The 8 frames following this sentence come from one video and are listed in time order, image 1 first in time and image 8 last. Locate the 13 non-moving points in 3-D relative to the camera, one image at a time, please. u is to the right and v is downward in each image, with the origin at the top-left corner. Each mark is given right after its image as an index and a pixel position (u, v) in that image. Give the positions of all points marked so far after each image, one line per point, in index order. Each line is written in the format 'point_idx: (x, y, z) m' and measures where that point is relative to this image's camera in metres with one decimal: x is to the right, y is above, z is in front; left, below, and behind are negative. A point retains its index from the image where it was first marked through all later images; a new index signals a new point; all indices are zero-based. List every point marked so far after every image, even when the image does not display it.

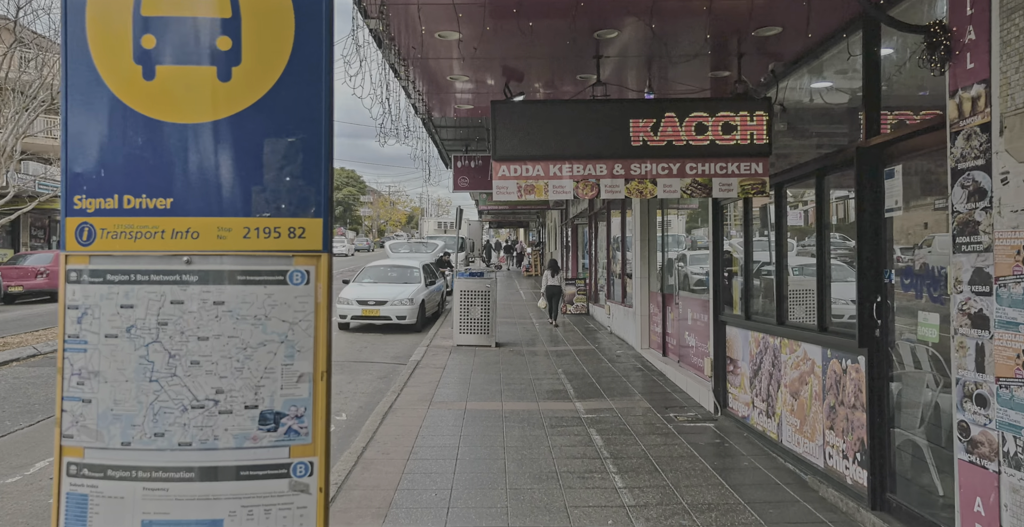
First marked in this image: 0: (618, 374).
0: (+1.5, -1.6, +8.5) m
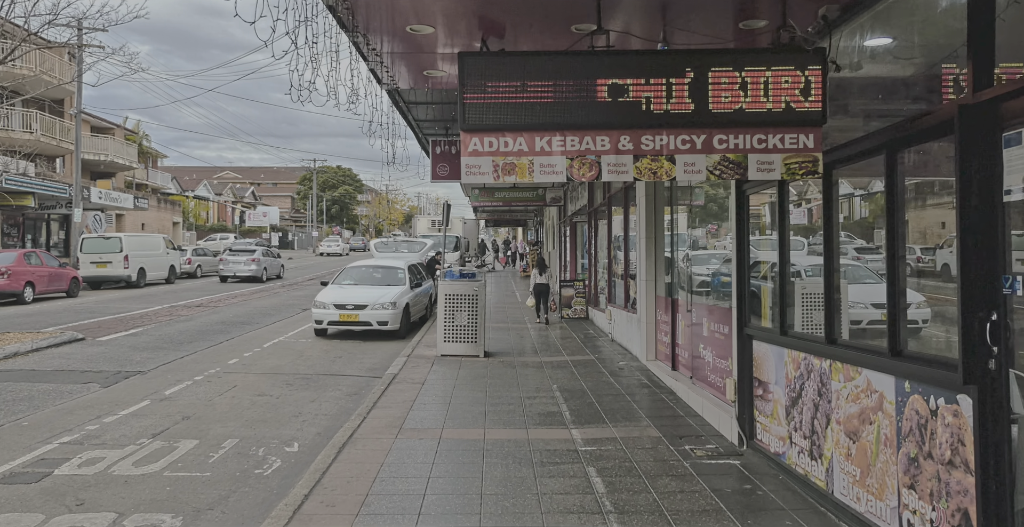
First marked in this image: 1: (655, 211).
0: (+1.3, -1.6, +7.4) m
1: (+2.1, +0.8, +8.8) m
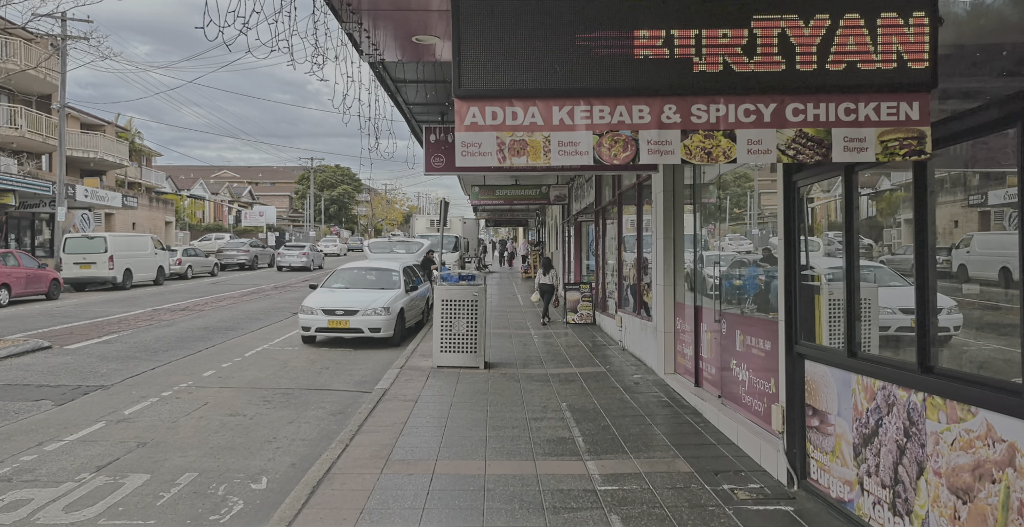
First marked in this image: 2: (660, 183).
0: (+1.4, -1.6, +6.6) m
1: (+2.1, +0.7, +8.0) m
2: (+2.0, +1.1, +8.1) m
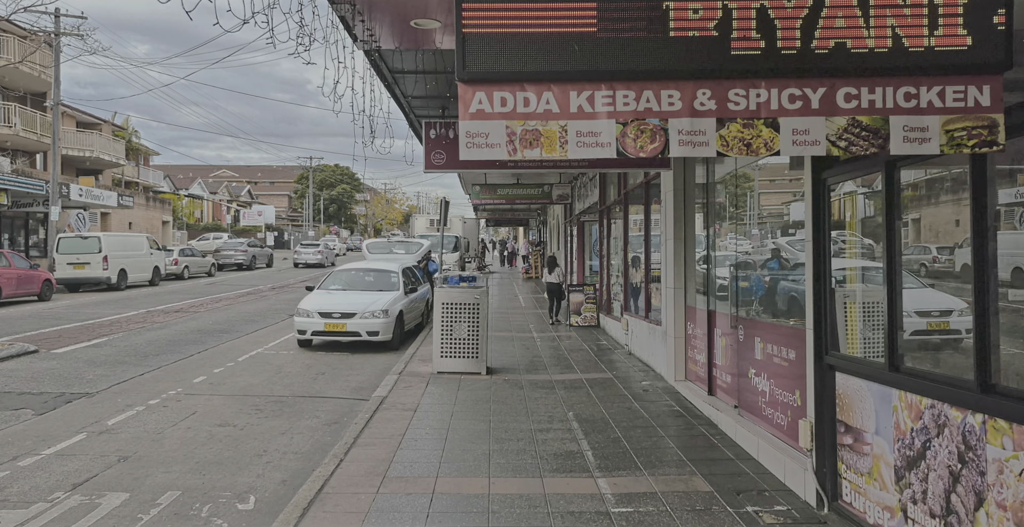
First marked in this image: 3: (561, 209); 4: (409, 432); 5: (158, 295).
0: (+1.4, -1.6, +6.2) m
1: (+2.2, +0.7, +7.7) m
2: (+2.0, +1.1, +7.8) m
3: (+1.6, +1.8, +19.5) m
4: (-1.0, -1.7, +6.0) m
5: (-11.6, -1.0, +19.8) m
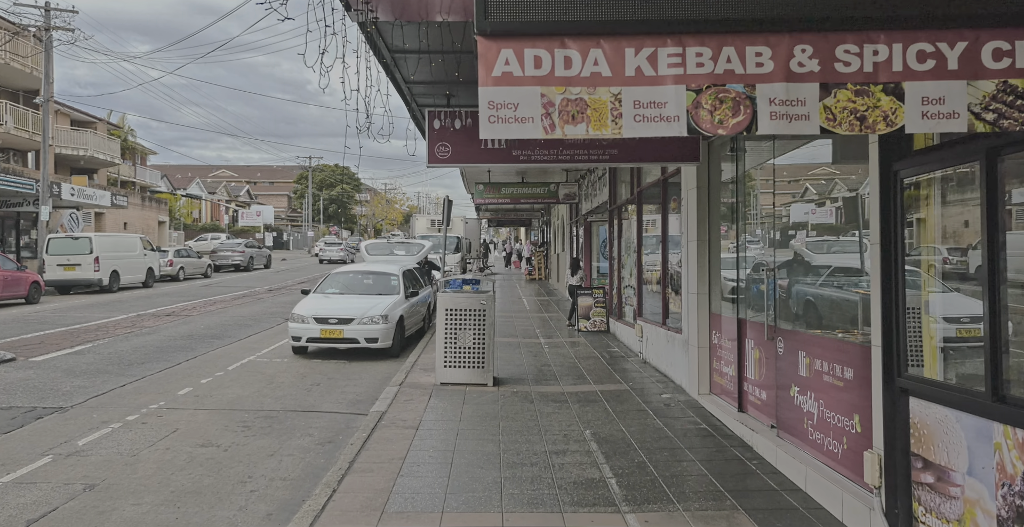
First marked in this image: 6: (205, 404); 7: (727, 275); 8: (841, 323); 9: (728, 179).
0: (+1.5, -1.7, +5.6) m
1: (+2.3, +0.7, +7.1) m
2: (+2.1, +1.0, +7.2) m
3: (+1.7, +1.7, +18.9) m
4: (-0.9, -1.7, +5.4) m
5: (-11.5, -1.1, +19.2) m
6: (-3.7, -1.7, +7.3) m
7: (+2.4, -0.1, +6.7) m
8: (+2.3, -0.4, +4.3) m
9: (+2.4, +0.9, +6.7) m
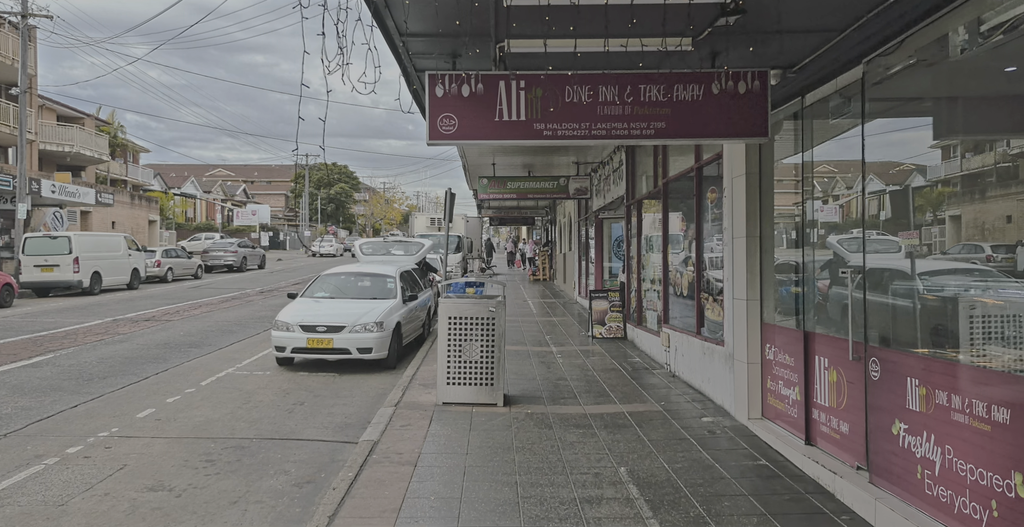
0: (+1.7, -1.7, +4.5) m
1: (+2.5, +0.7, +6.0) m
2: (+2.3, +1.0, +6.1) m
3: (+1.9, +1.7, +17.8) m
4: (-0.7, -1.7, +4.3) m
5: (-11.3, -1.1, +18.1) m
6: (-3.5, -1.7, +6.2) m
7: (+2.5, -0.1, +5.6) m
8: (+2.5, -0.4, +3.2) m
9: (+2.5, +0.9, +5.6) m
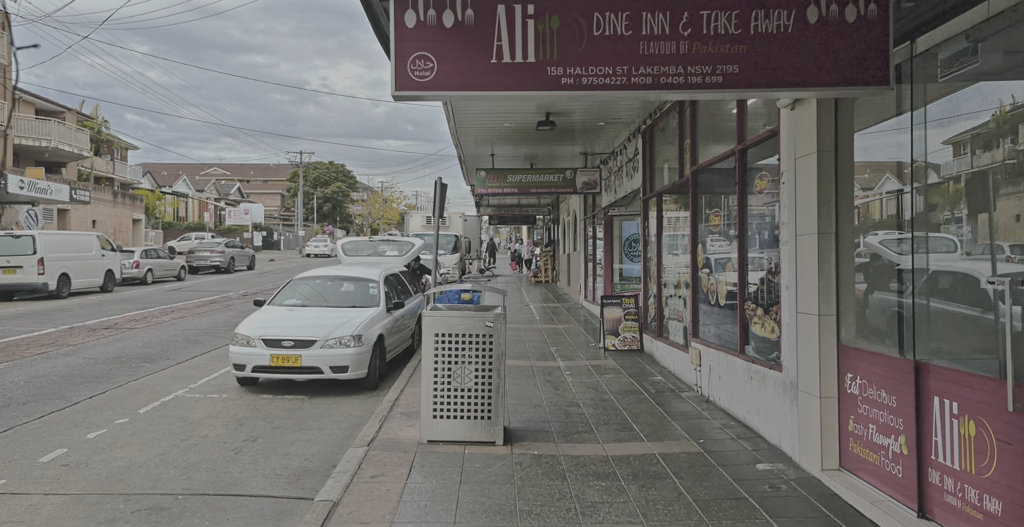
0: (+1.7, -1.7, +3.2) m
1: (+2.5, +0.6, +4.6) m
2: (+2.3, +1.0, +4.7) m
3: (+1.9, +1.7, +16.4) m
4: (-0.7, -1.8, +2.9) m
5: (-11.3, -1.1, +16.7) m
6: (-3.5, -1.7, +4.8) m
7: (+2.5, -0.2, +4.2) m
8: (+2.5, -0.5, +1.8) m
9: (+2.6, +0.9, +4.2) m
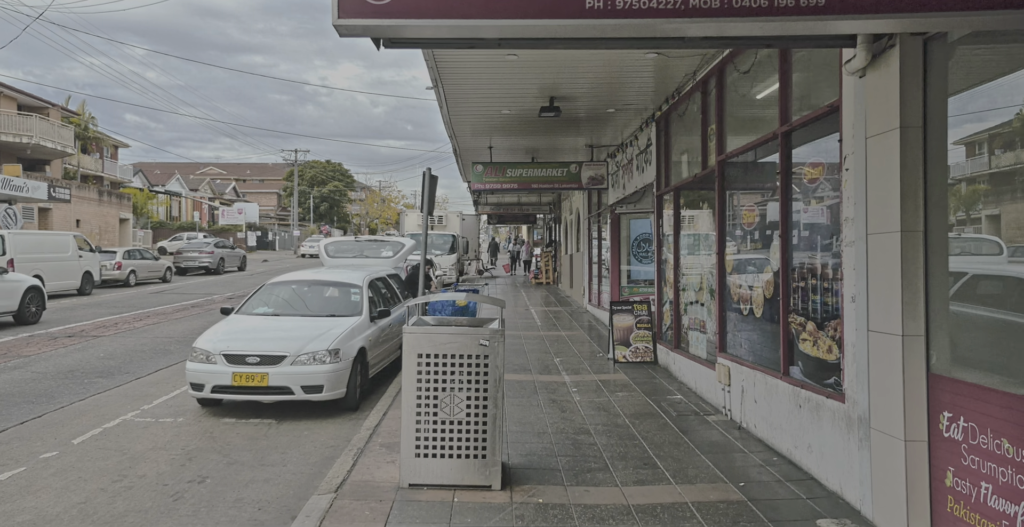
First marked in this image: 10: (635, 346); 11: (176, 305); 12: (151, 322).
0: (+1.7, -1.8, +2.2) m
1: (+2.5, +0.6, +3.6) m
2: (+2.3, +0.9, +3.7) m
3: (+1.9, +1.6, +15.4) m
4: (-0.7, -1.8, +1.9) m
5: (-11.3, -1.2, +15.7) m
6: (-3.5, -1.8, +3.8) m
7: (+2.5, -0.2, +3.3) m
8: (+2.5, -0.5, +0.8) m
9: (+2.6, +0.9, +3.2) m
10: (+1.8, -1.2, +9.0) m
11: (-9.6, -1.2, +17.4) m
12: (-8.1, -1.3, +13.6) m
